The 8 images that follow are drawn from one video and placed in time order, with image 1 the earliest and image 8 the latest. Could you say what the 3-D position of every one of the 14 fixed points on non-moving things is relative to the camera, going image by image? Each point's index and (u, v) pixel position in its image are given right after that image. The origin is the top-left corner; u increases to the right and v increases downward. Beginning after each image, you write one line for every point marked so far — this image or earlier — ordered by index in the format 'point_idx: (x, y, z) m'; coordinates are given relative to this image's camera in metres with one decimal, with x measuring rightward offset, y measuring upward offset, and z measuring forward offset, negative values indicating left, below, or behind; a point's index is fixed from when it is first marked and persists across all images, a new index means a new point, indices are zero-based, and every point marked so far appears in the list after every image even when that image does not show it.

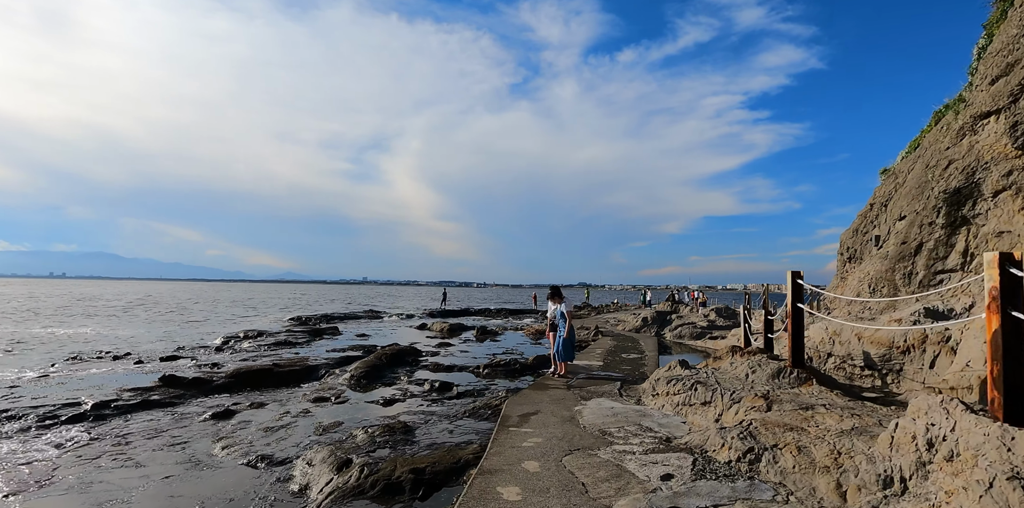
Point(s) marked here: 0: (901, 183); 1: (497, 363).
0: (+13.8, +2.5, +16.8) m
1: (-0.4, -2.6, +11.0) m
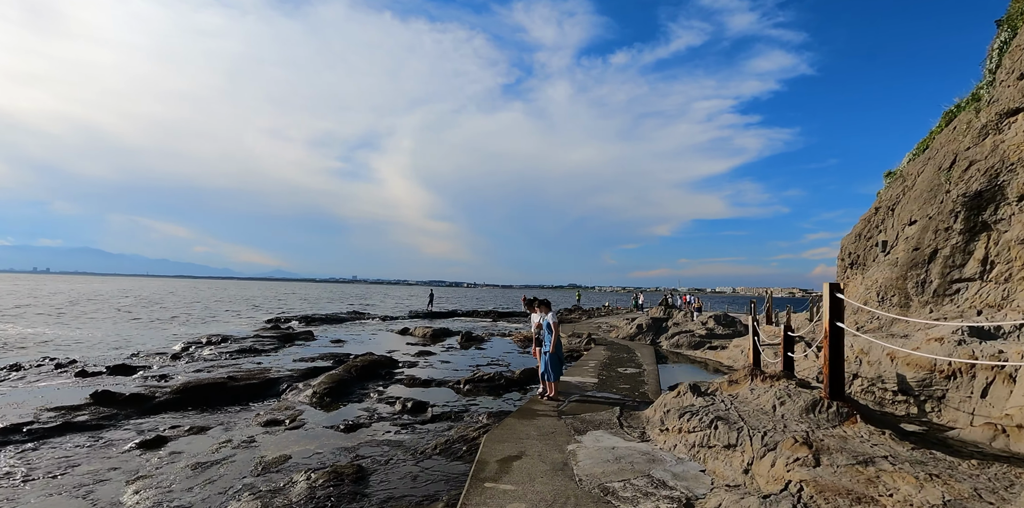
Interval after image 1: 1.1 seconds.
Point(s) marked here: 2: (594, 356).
0: (+13.4, +2.3, +16.0) m
1: (-0.7, -2.6, +9.9) m
2: (+2.1, -2.6, +12.2) m
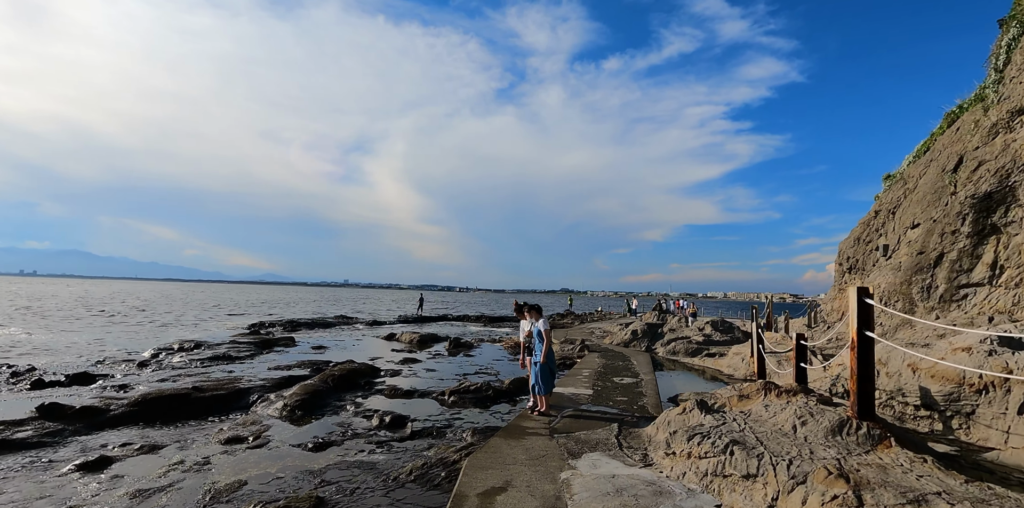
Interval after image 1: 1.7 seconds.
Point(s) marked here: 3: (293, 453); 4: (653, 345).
0: (+13.1, +2.1, +15.6) m
1: (-0.9, -2.6, +9.2) m
2: (+1.8, -2.7, +11.6) m
3: (-3.0, -2.7, +6.4) m
4: (+4.9, -3.2, +16.5) m
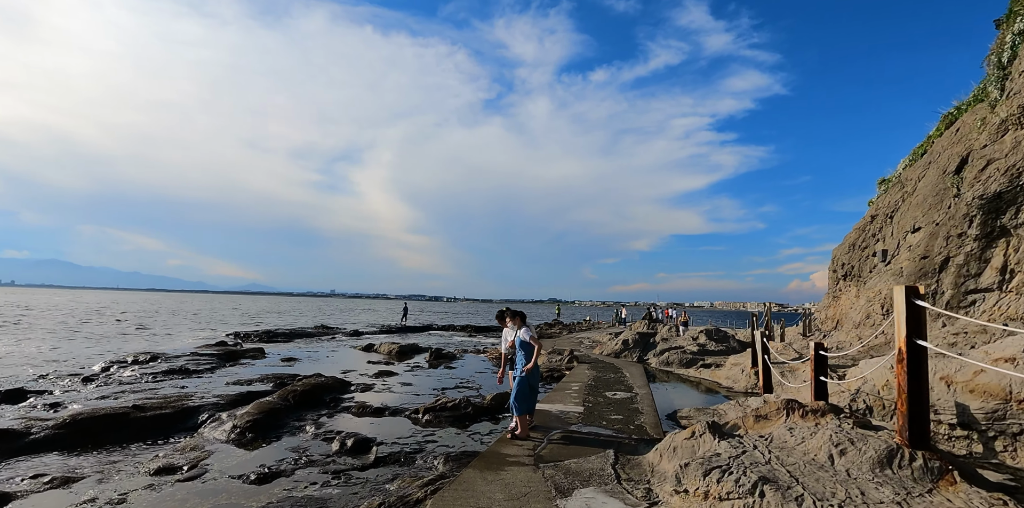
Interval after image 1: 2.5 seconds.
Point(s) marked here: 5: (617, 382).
0: (+12.6, +2.0, +15.1) m
1: (-1.2, -2.7, +8.3) m
2: (+1.5, -2.8, +10.7) m
3: (-3.2, -2.6, +5.4) m
4: (+4.4, -3.4, +15.6) m
5: (+2.2, -2.7, +10.0) m
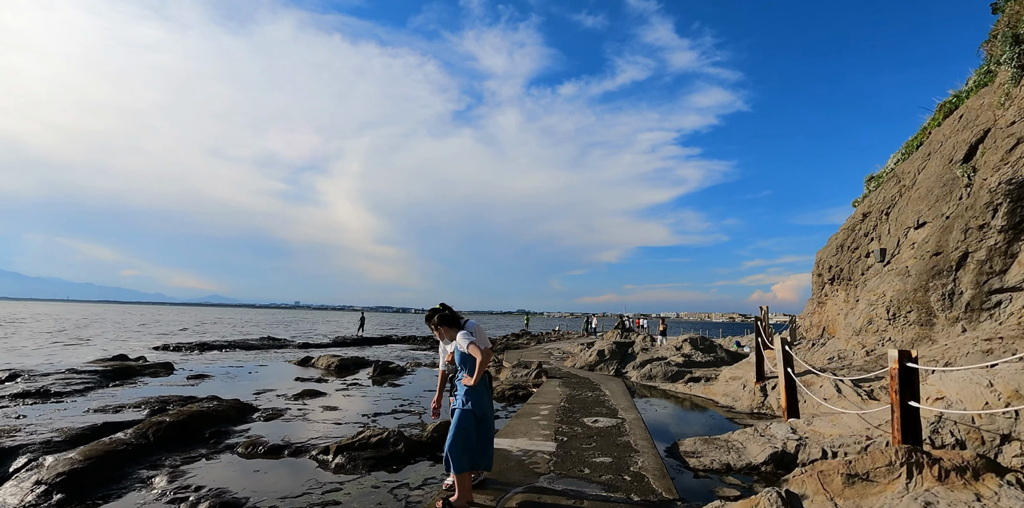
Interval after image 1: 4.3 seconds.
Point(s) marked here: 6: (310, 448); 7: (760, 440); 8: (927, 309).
0: (+11.5, +2.0, +13.8) m
1: (-1.9, -2.4, +6.0) m
2: (+0.6, -2.6, +8.6) m
3: (-3.7, -2.3, +3.0) m
4: (+3.2, -3.3, +13.7) m
5: (+1.4, -2.5, +8.0) m
6: (-2.6, -2.6, +6.3) m
7: (+3.0, -2.3, +5.8) m
8: (+9.6, -1.3, +11.0) m
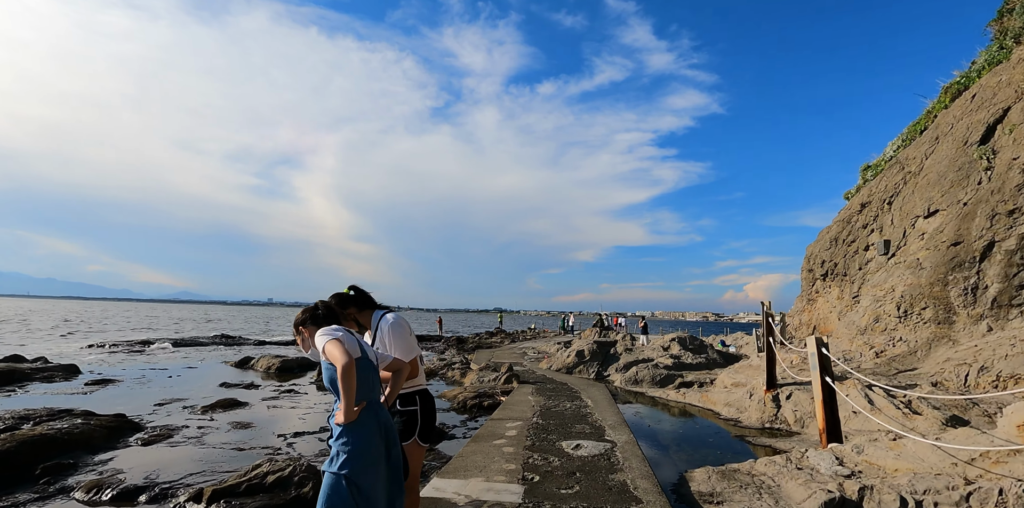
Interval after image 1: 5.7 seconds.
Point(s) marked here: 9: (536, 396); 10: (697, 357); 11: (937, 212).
0: (+10.7, +2.2, +12.7) m
1: (-2.3, -2.1, +4.2) m
2: (+0.1, -2.3, +7.0) m
3: (-4.0, -2.0, +1.2) m
4: (+2.4, -3.0, +12.2) m
5: (+0.9, -2.2, +6.4) m
6: (-3.1, -2.2, +4.5) m
7: (+2.6, -2.0, +4.3) m
8: (+8.9, -1.1, +9.8) m
9: (+0.4, -2.4, +7.9) m
10: (+4.6, -2.6, +11.9) m
11: (+9.9, +1.0, +11.1) m
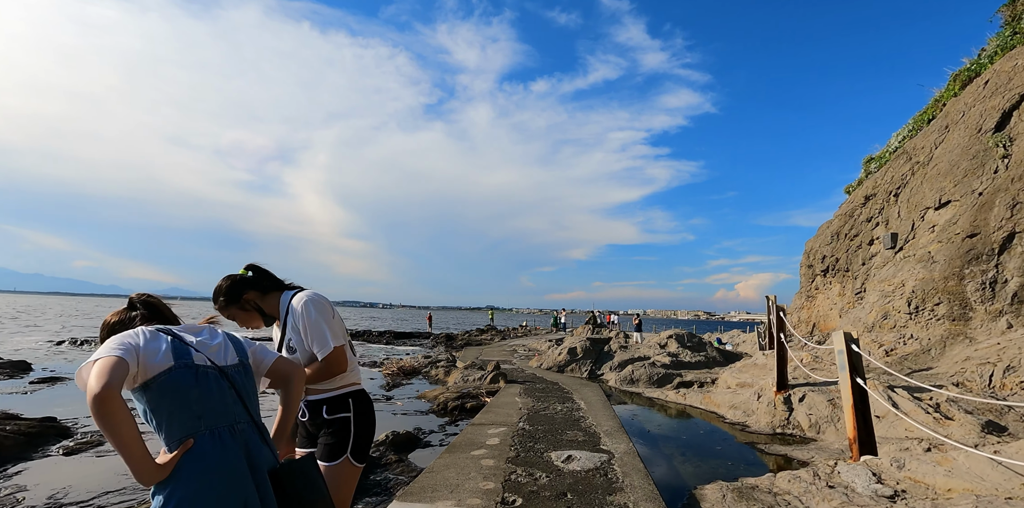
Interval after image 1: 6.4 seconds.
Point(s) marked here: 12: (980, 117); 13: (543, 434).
0: (+10.4, +2.3, +12.1) m
1: (-2.5, -1.9, +3.5) m
2: (-0.1, -2.1, +6.2) m
3: (-4.1, -1.8, +0.4) m
4: (+2.1, -2.8, +11.5) m
5: (+0.7, -2.0, +5.7) m
6: (-3.3, -2.0, +3.7) m
7: (+2.4, -1.8, +3.6) m
8: (+8.7, -0.9, +9.2) m
9: (+0.2, -2.2, +7.2) m
10: (+4.3, -2.4, +11.3) m
11: (+9.7, +1.1, +10.5) m
12: (+10.5, +3.1, +10.7) m
13: (+0.4, -2.0, +5.2) m
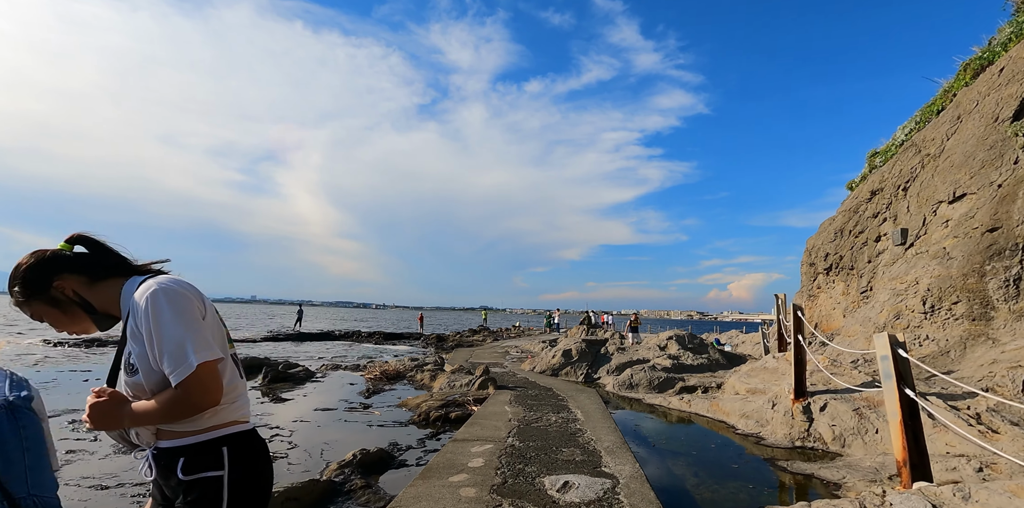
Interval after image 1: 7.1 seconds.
0: (+10.2, +2.4, +11.5) m
1: (-2.6, -1.8, +2.7) m
2: (-0.3, -2.0, +5.5) m
3: (-4.1, -1.7, -0.4) m
4: (+1.9, -2.7, +10.8) m
5: (+0.6, -1.9, +5.0) m
6: (-3.4, -1.9, +3.0) m
7: (+2.3, -1.7, +3.0) m
8: (+8.5, -0.8, +8.6) m
9: (0.0, -2.1, +6.5) m
10: (+4.1, -2.3, +10.6) m
11: (+9.5, +1.2, +9.9) m
12: (+10.3, +3.2, +10.2) m
13: (+0.2, -1.9, +4.5) m
